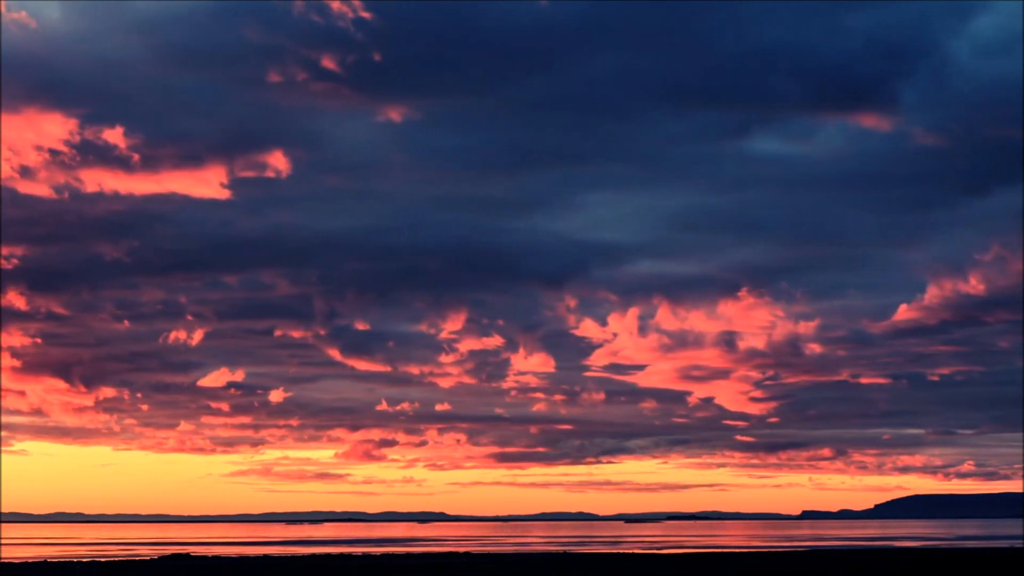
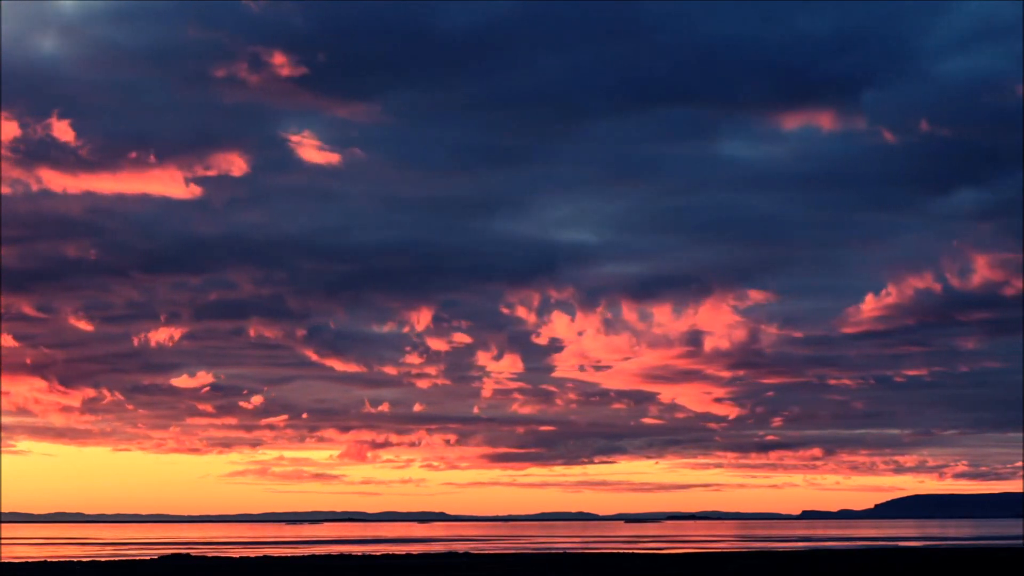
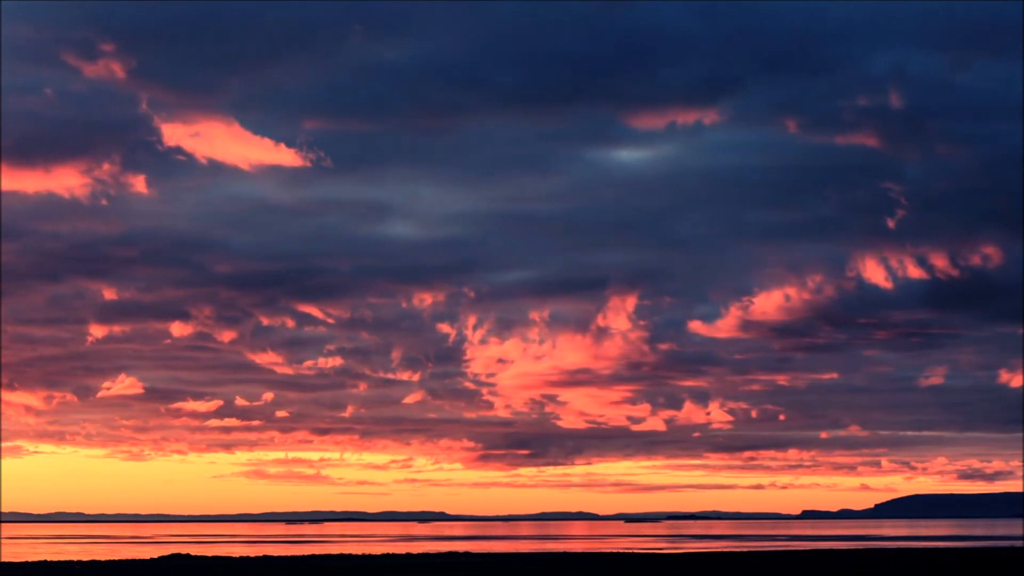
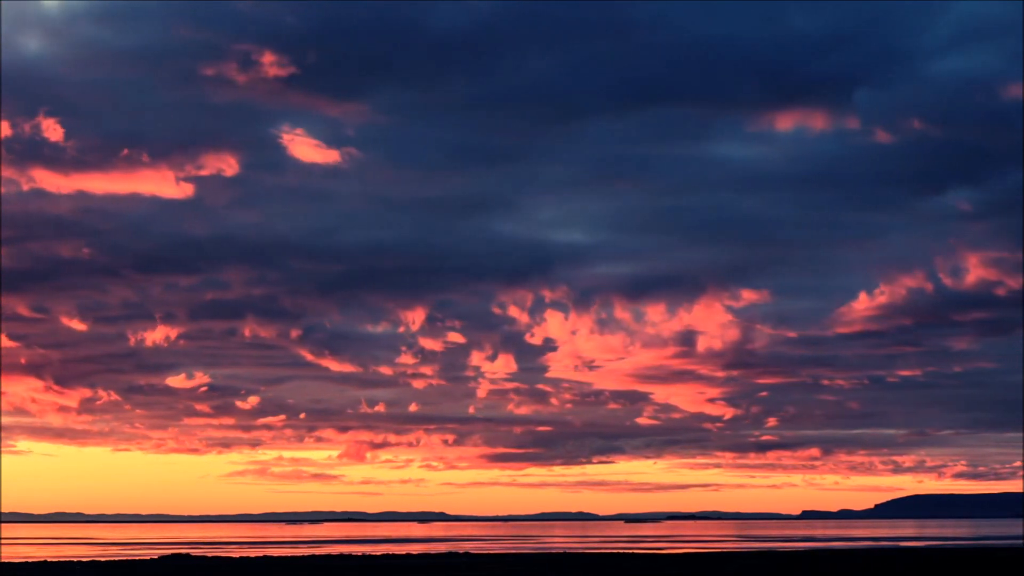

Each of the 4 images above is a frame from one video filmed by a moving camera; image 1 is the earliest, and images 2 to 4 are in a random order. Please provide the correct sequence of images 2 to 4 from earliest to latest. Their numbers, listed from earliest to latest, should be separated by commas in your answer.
2, 4, 3
